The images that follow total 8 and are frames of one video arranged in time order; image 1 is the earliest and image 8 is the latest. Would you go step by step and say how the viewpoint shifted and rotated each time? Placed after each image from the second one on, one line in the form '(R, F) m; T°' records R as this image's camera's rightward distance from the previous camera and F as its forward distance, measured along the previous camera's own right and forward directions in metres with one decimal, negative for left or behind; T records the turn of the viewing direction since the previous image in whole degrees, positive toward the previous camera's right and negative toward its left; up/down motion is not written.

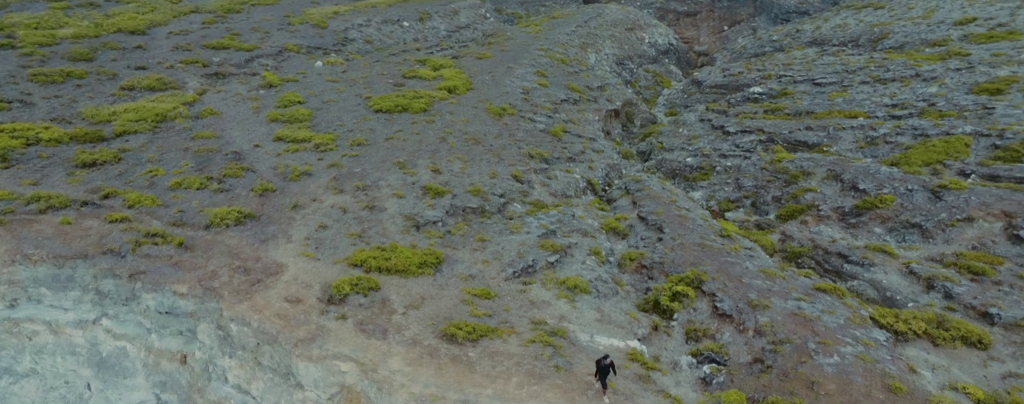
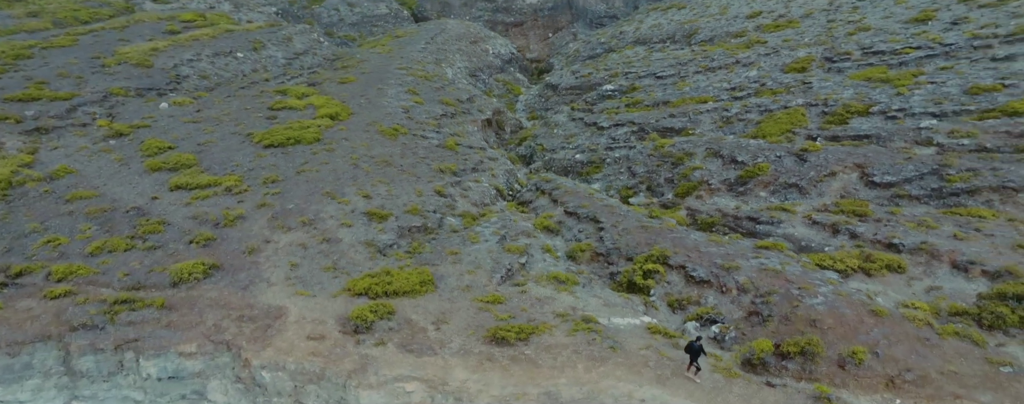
(-3.2, -0.3) m; +14°
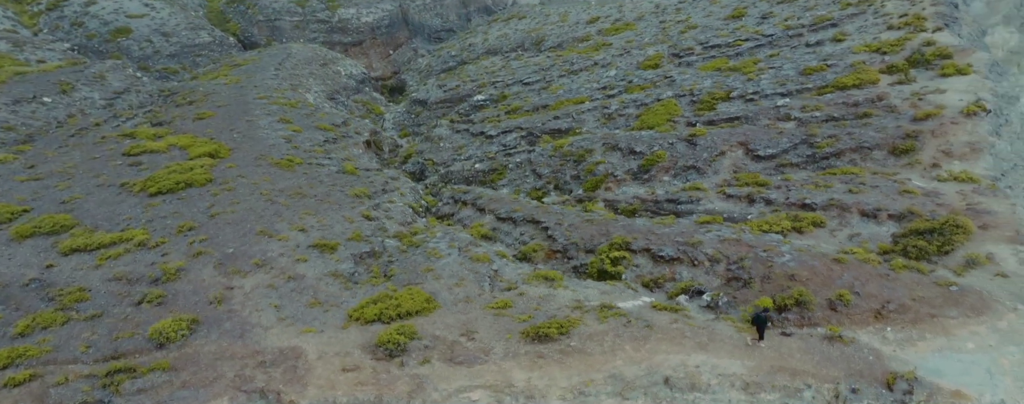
(-3.2, -0.2) m; +13°
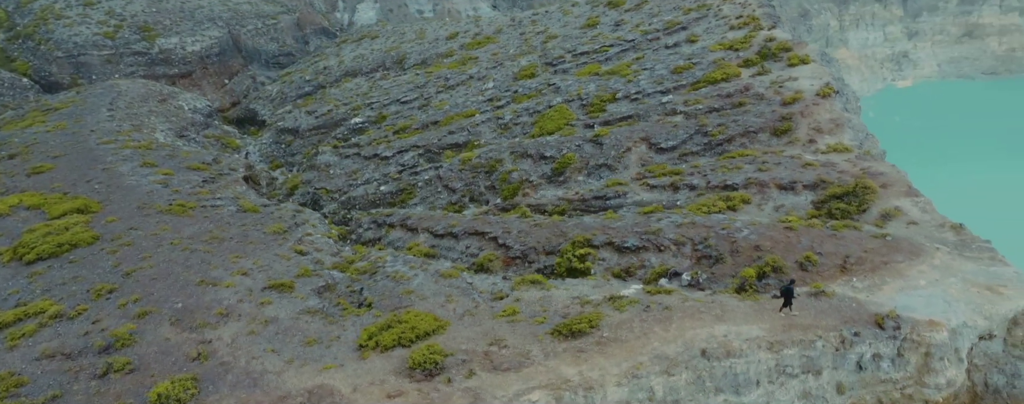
(-3.2, -0.2) m; +13°
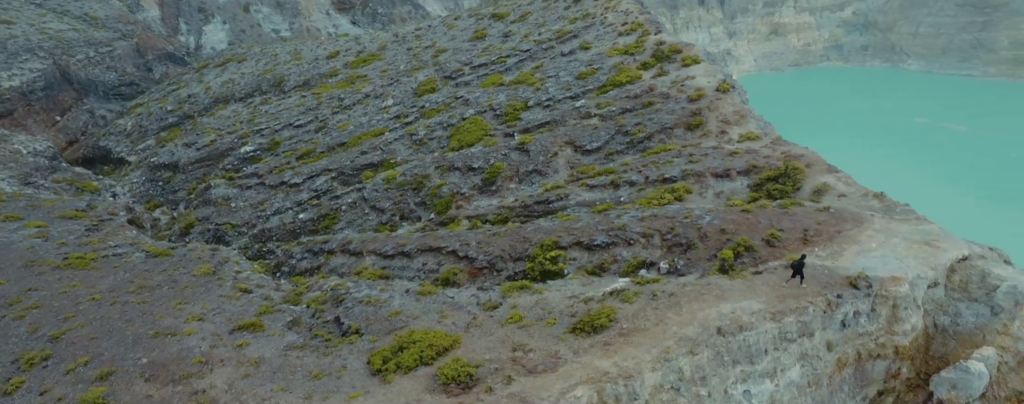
(-2.8, -0.2) m; +11°
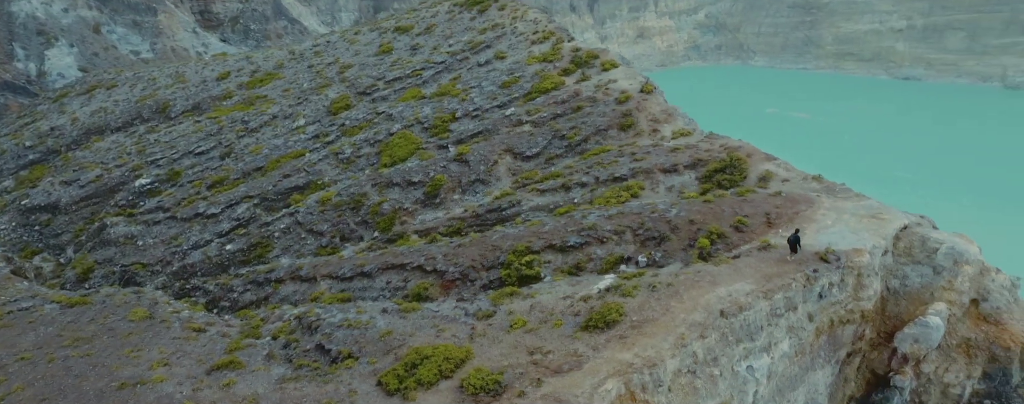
(-2.4, -0.1) m; +9°
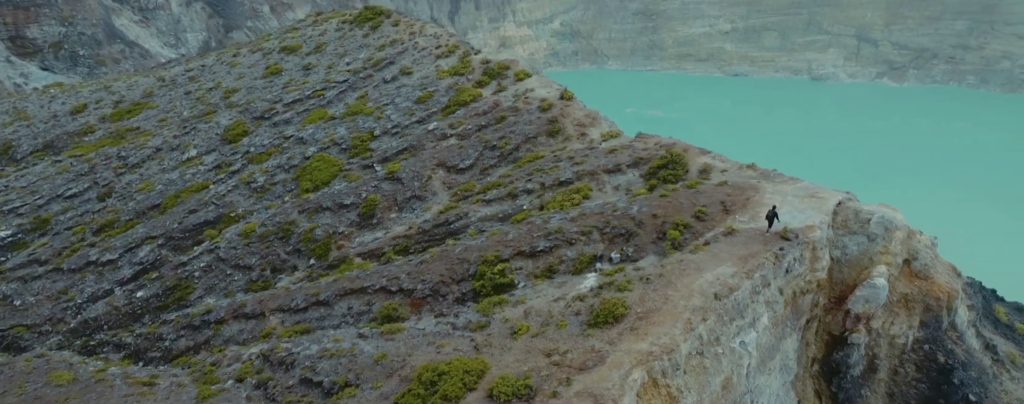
(-2.8, -0.2) m; +10°
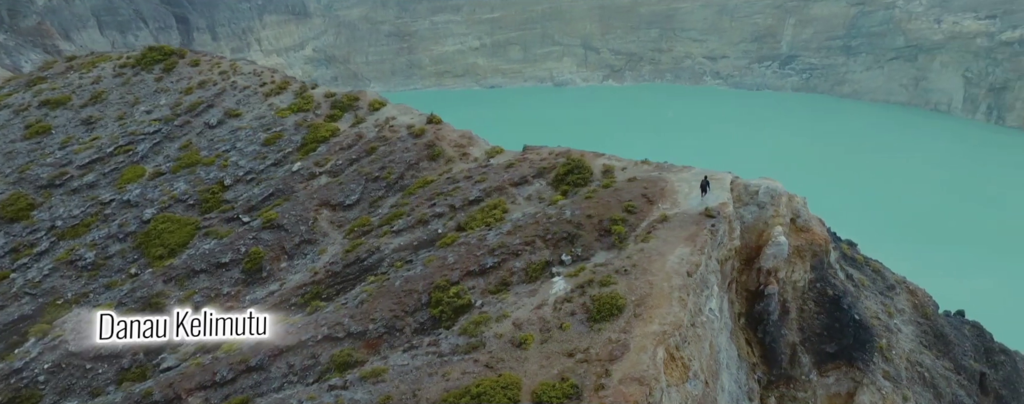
(-5.1, 0.0) m; +19°
